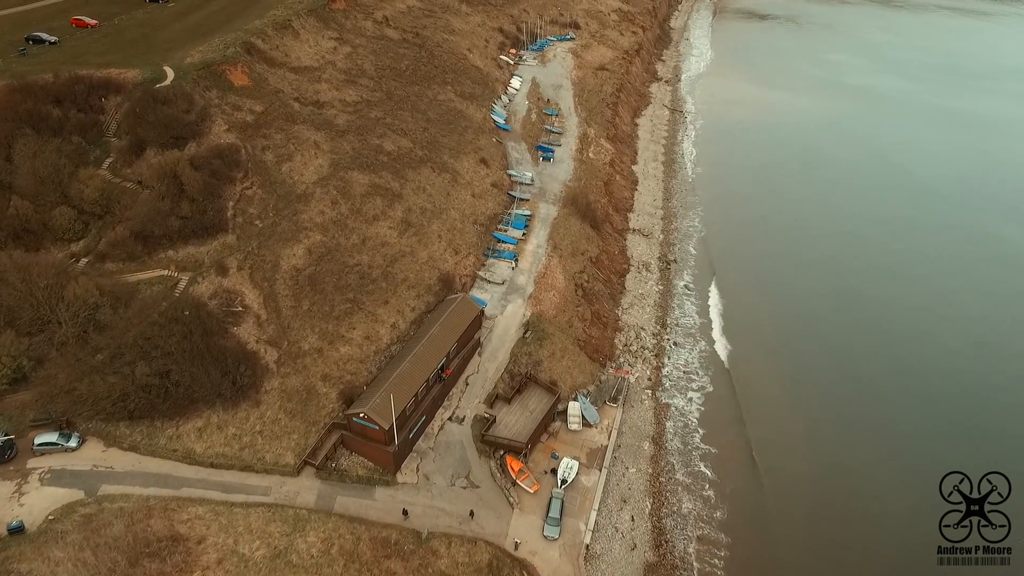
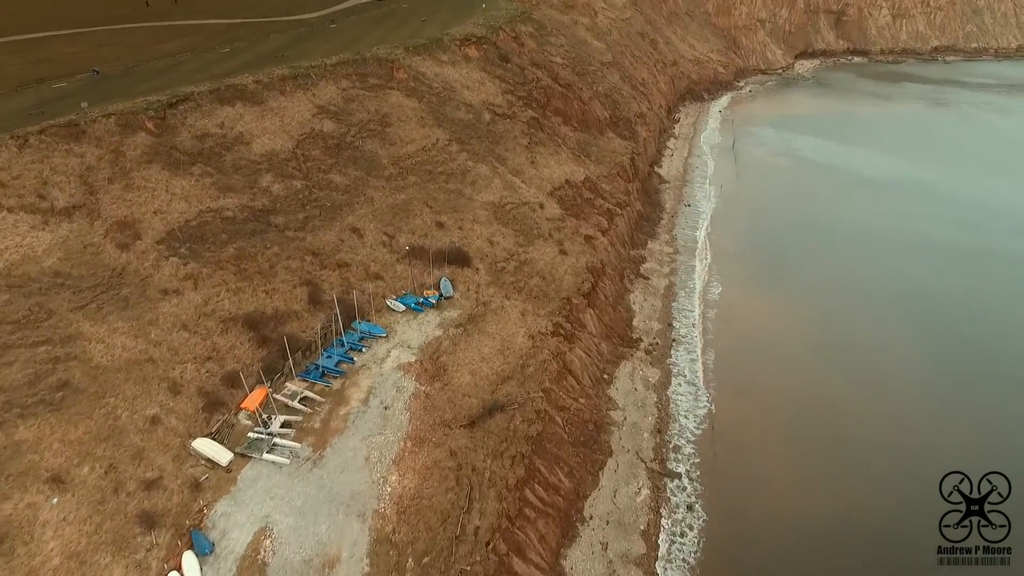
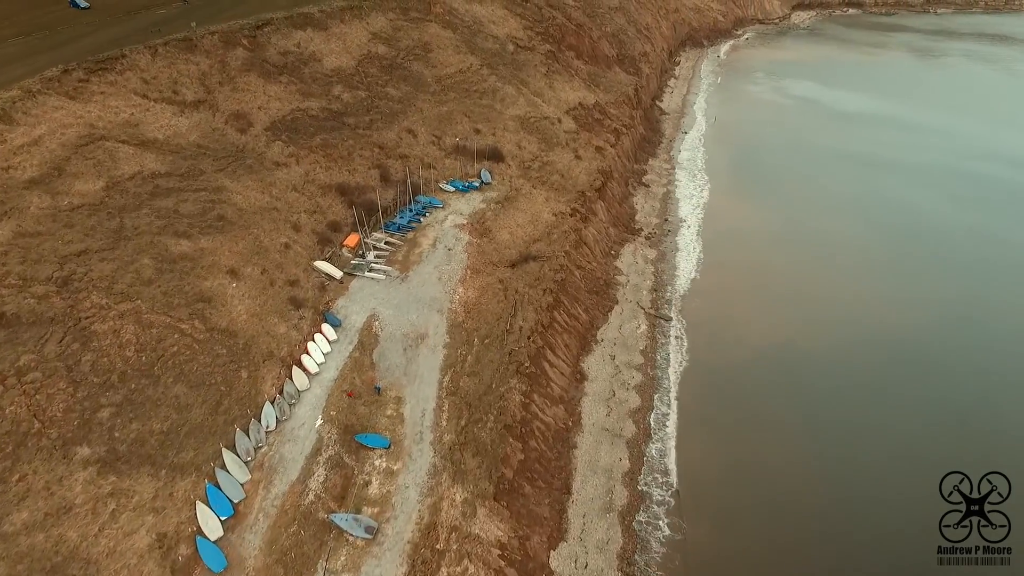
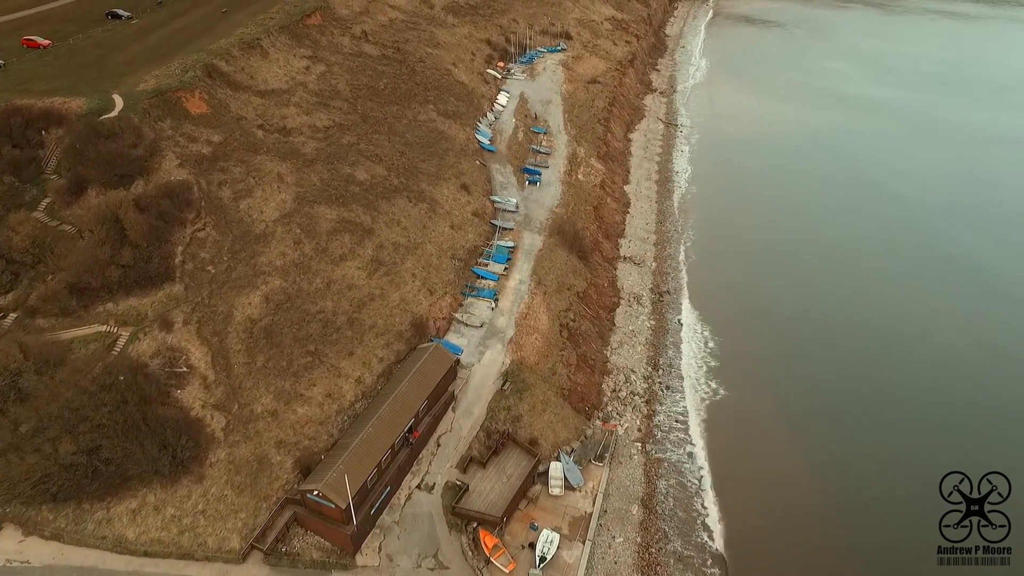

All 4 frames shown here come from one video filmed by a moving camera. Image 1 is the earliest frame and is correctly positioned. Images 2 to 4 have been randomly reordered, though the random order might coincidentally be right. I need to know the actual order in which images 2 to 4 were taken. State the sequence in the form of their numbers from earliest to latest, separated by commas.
4, 3, 2
